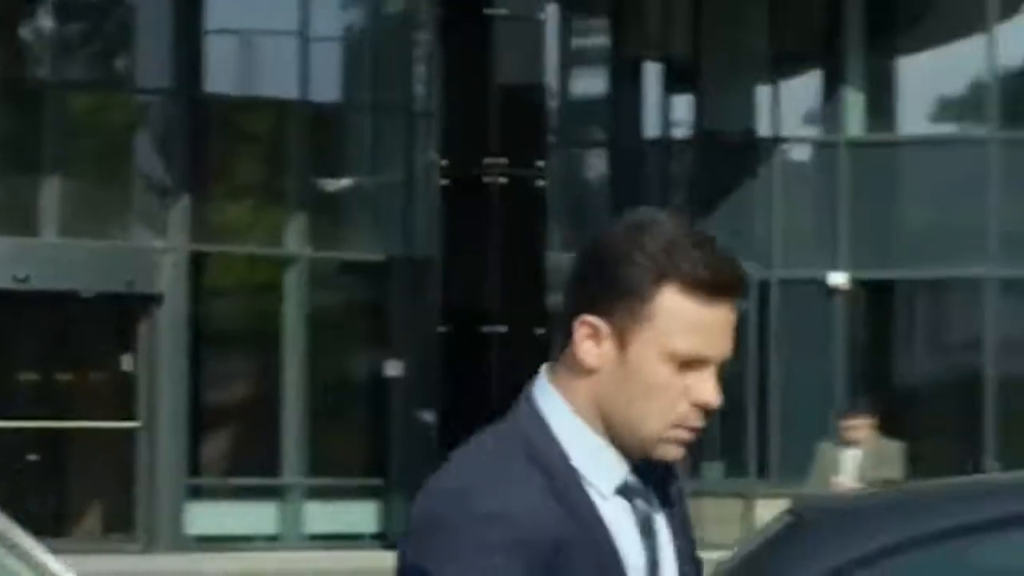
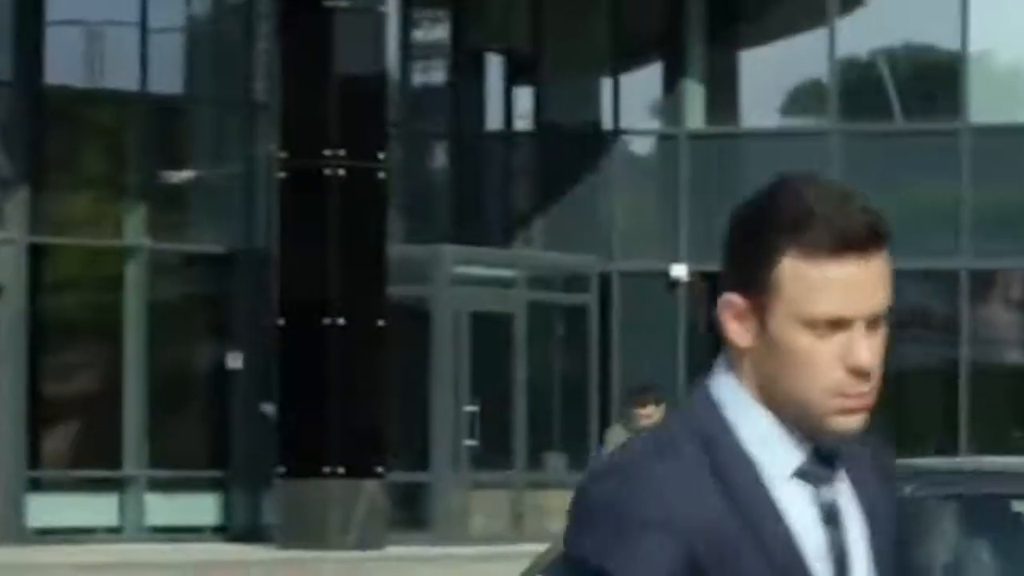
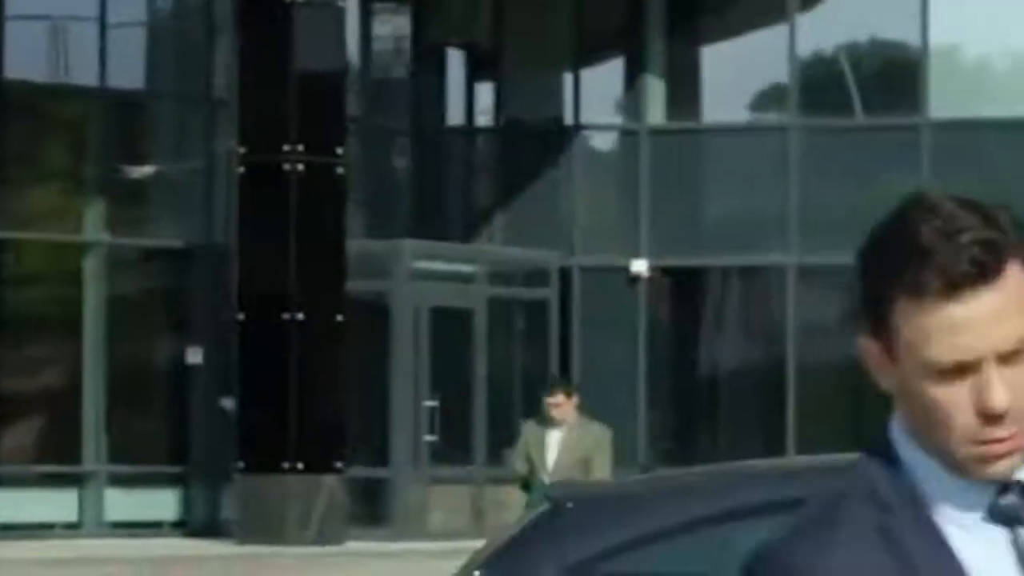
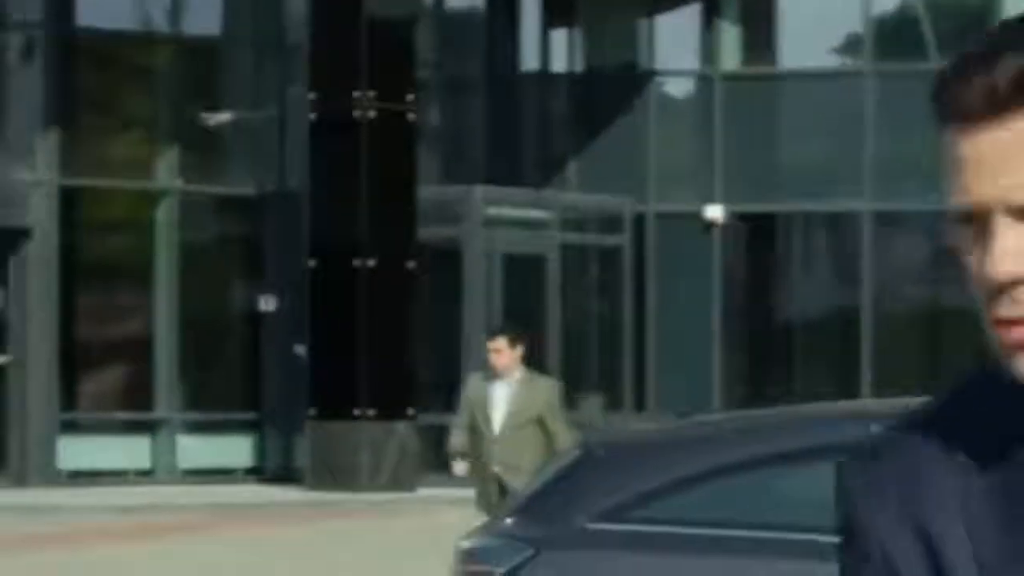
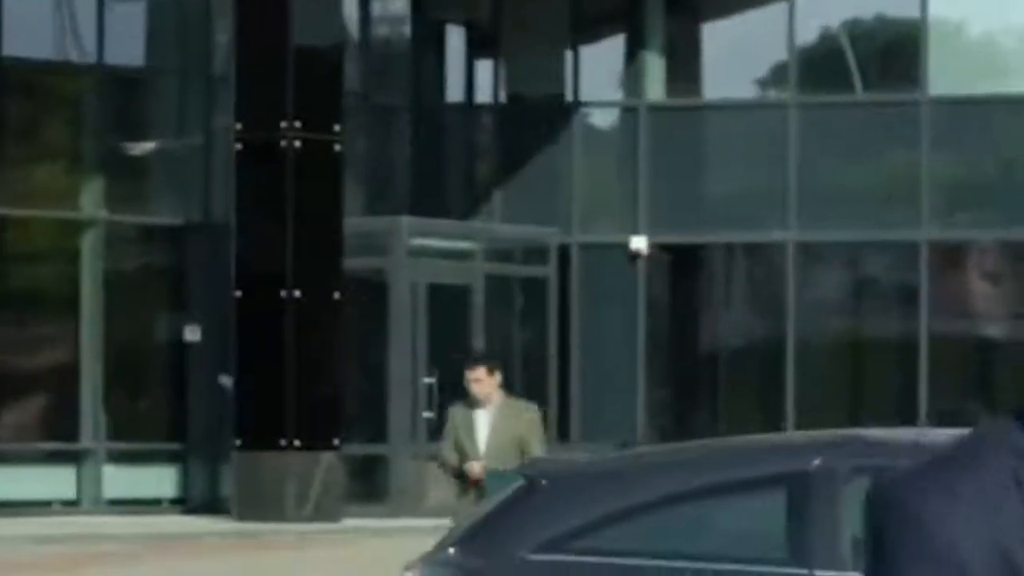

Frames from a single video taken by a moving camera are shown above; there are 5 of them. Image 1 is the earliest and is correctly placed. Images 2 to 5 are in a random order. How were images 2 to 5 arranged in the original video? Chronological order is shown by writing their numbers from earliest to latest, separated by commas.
2, 3, 5, 4
